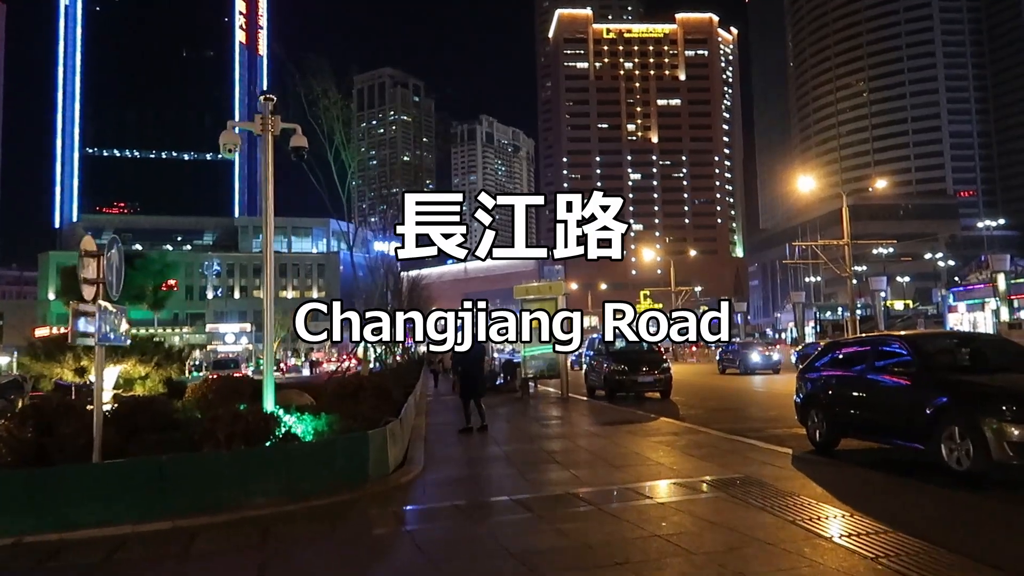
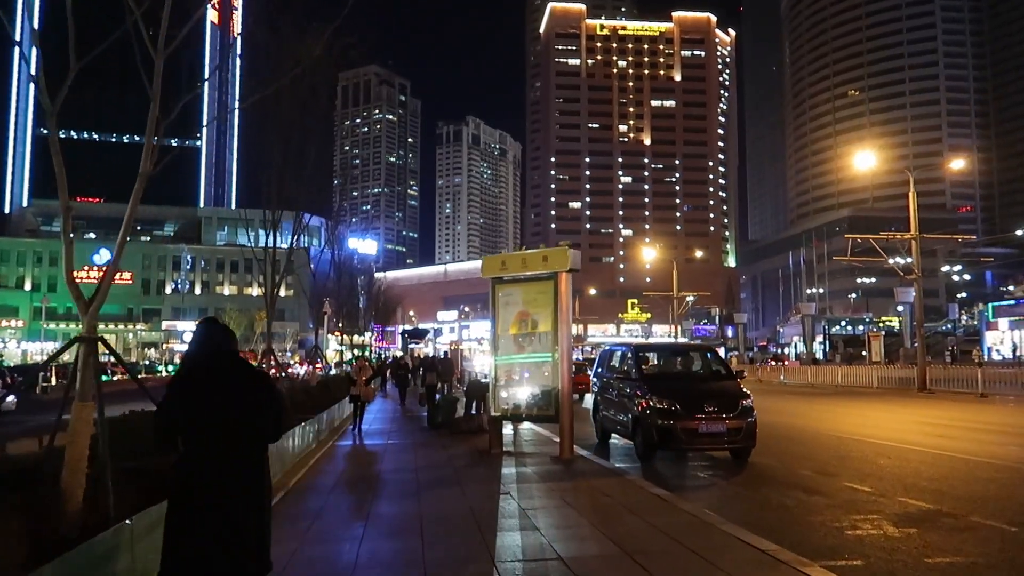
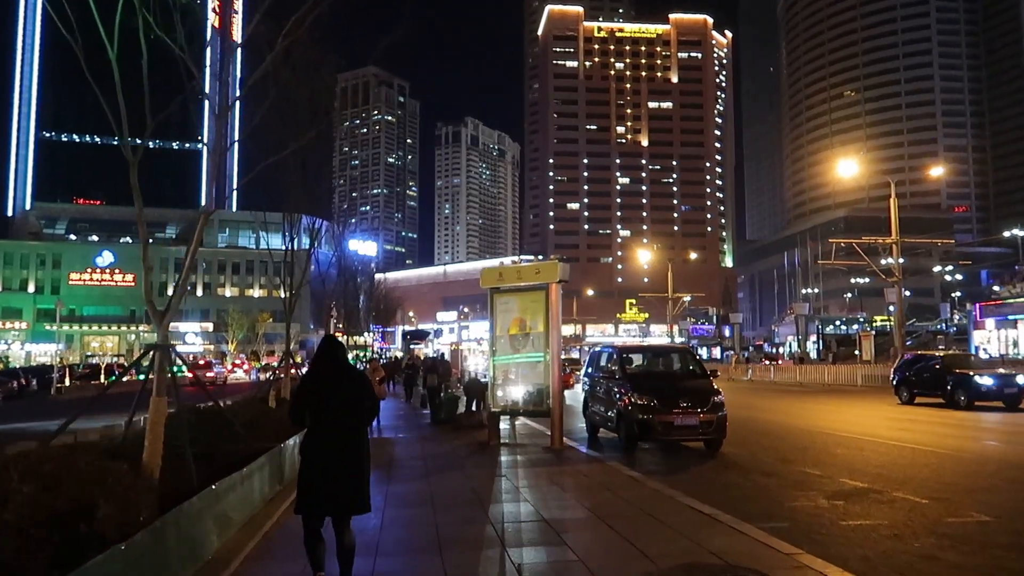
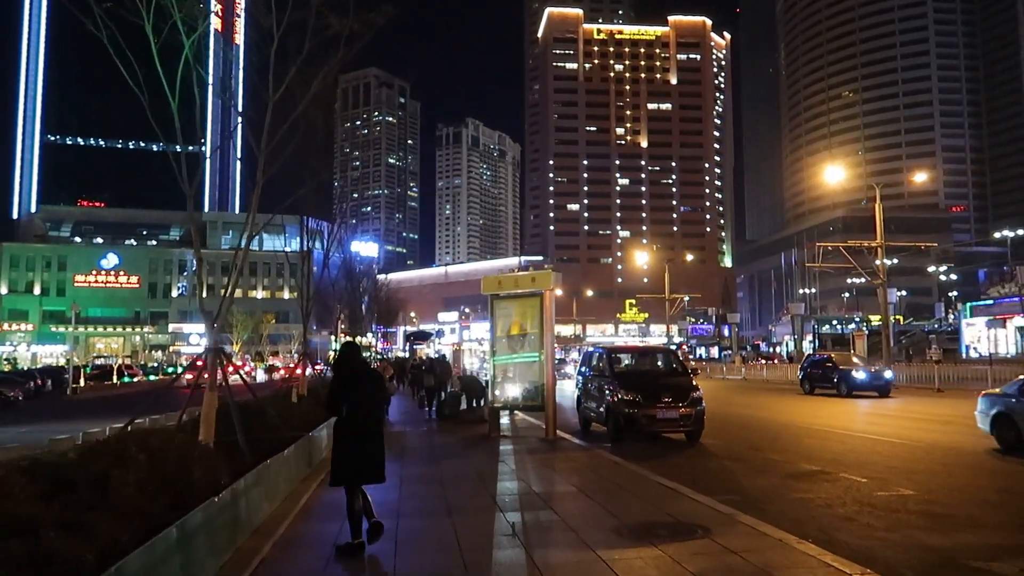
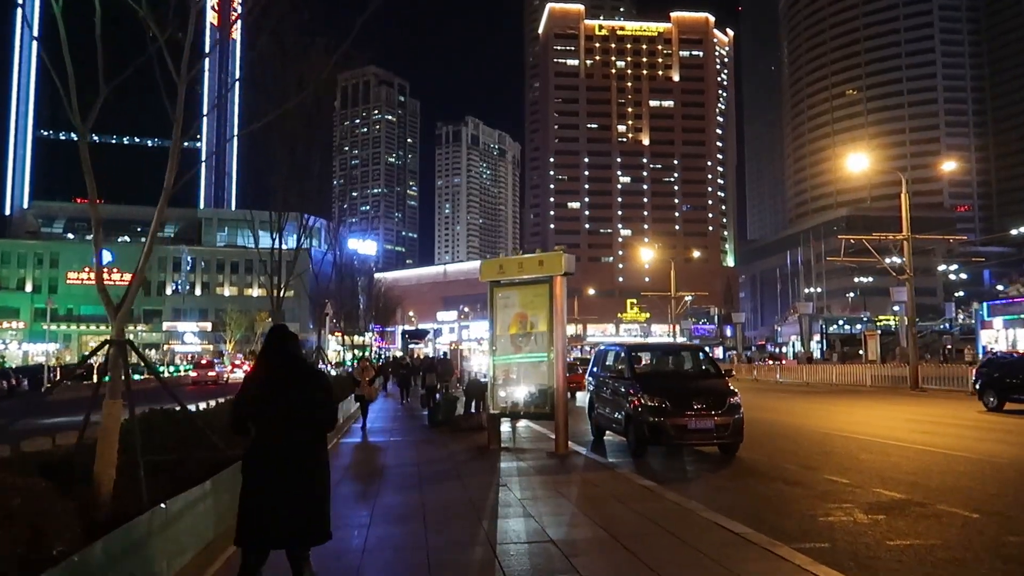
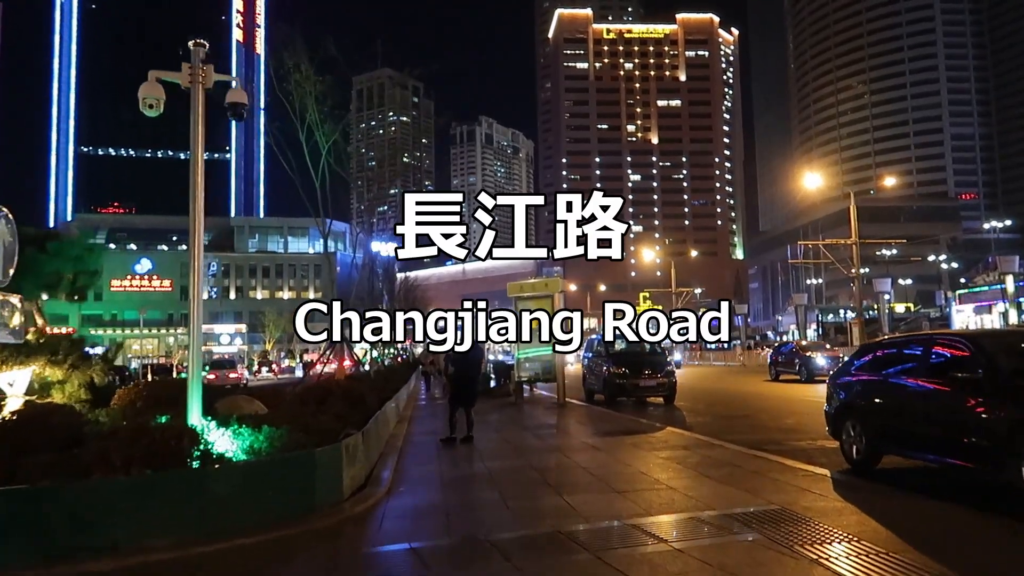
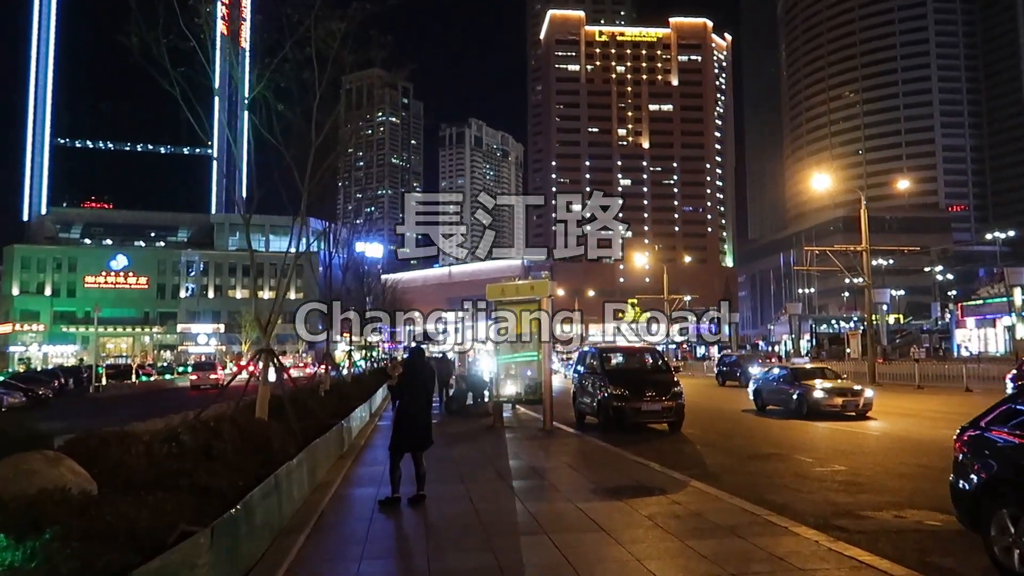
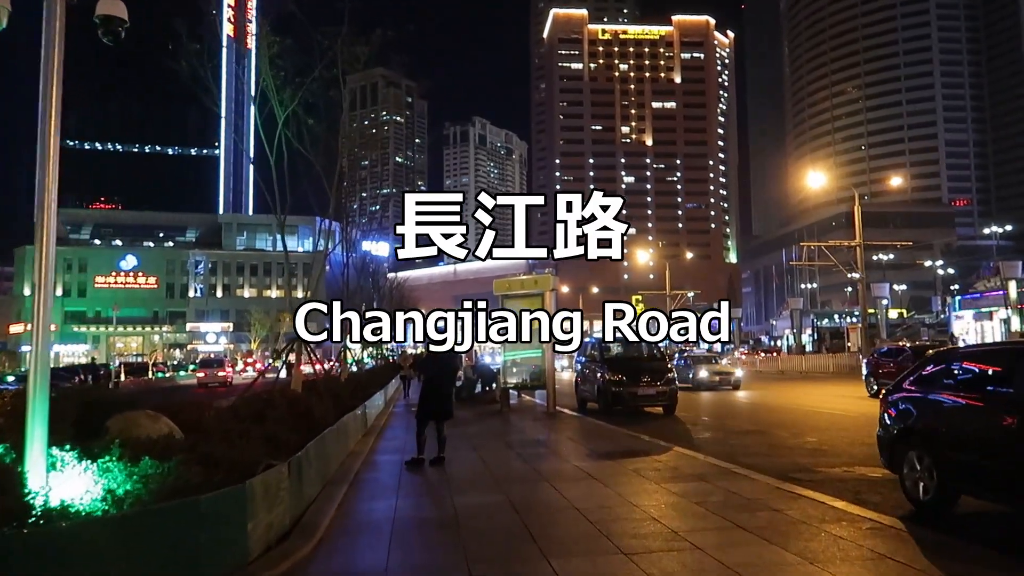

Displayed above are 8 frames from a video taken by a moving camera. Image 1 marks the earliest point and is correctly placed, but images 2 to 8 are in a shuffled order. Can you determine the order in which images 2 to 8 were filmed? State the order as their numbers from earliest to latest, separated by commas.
6, 8, 7, 4, 3, 5, 2
